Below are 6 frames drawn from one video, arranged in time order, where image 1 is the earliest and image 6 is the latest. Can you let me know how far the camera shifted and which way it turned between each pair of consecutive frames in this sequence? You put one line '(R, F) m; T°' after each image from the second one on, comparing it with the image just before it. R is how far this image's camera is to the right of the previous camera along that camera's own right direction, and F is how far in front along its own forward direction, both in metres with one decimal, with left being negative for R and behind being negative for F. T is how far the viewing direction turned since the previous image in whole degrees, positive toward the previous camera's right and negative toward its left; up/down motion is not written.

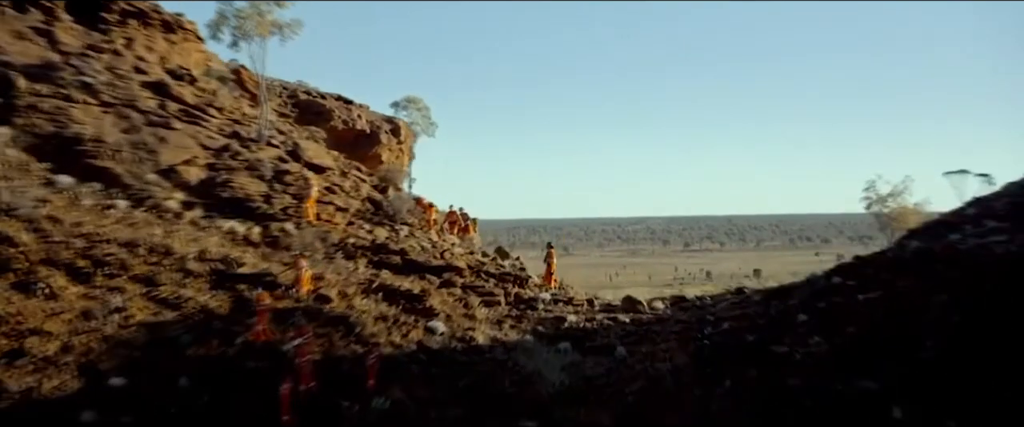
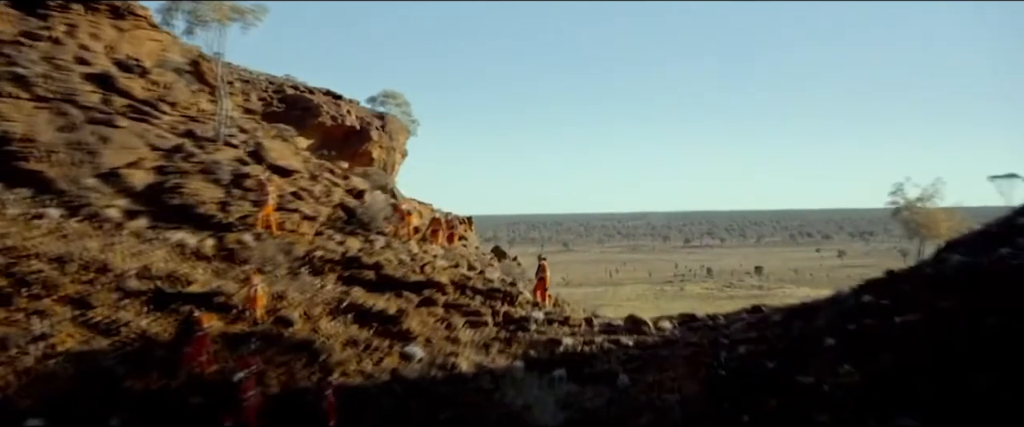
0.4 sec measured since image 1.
(+0.1, +0.8) m; 0°
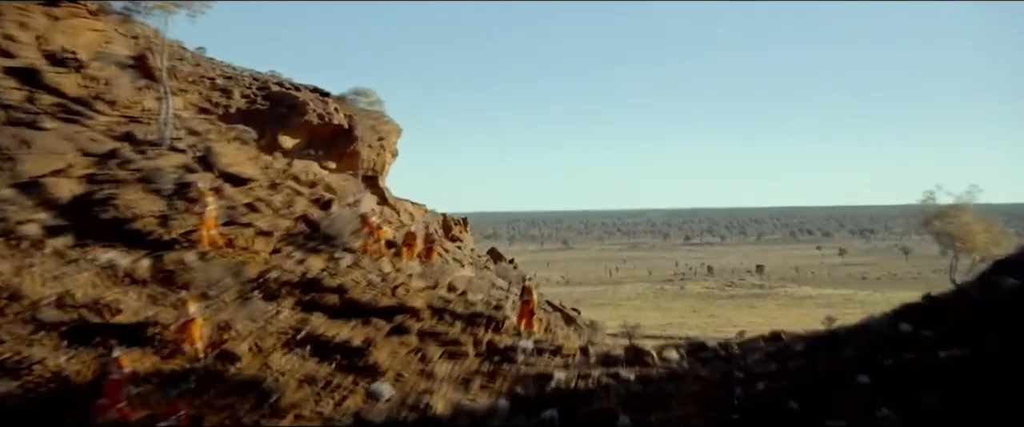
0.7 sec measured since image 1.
(+0.1, +0.8) m; 0°
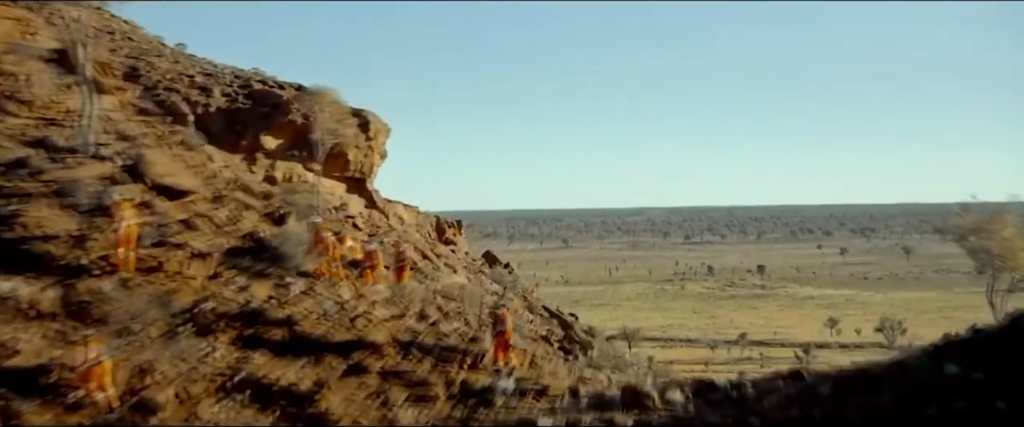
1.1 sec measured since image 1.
(+0.1, +0.8) m; 0°
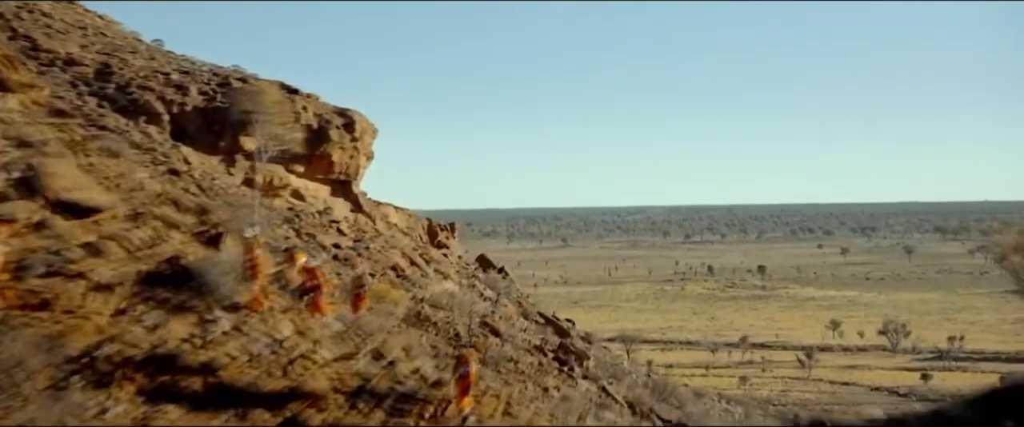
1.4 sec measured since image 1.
(+0.1, +0.8) m; 0°
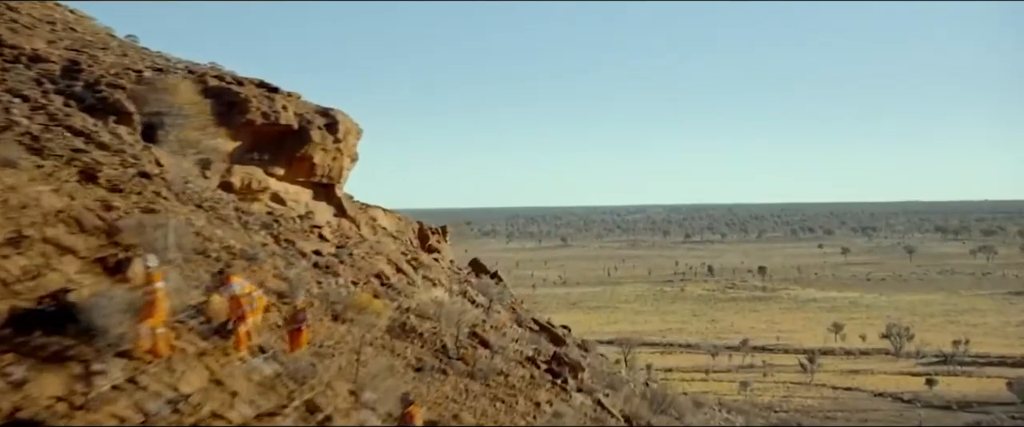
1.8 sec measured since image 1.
(+0.2, +0.8) m; 0°
